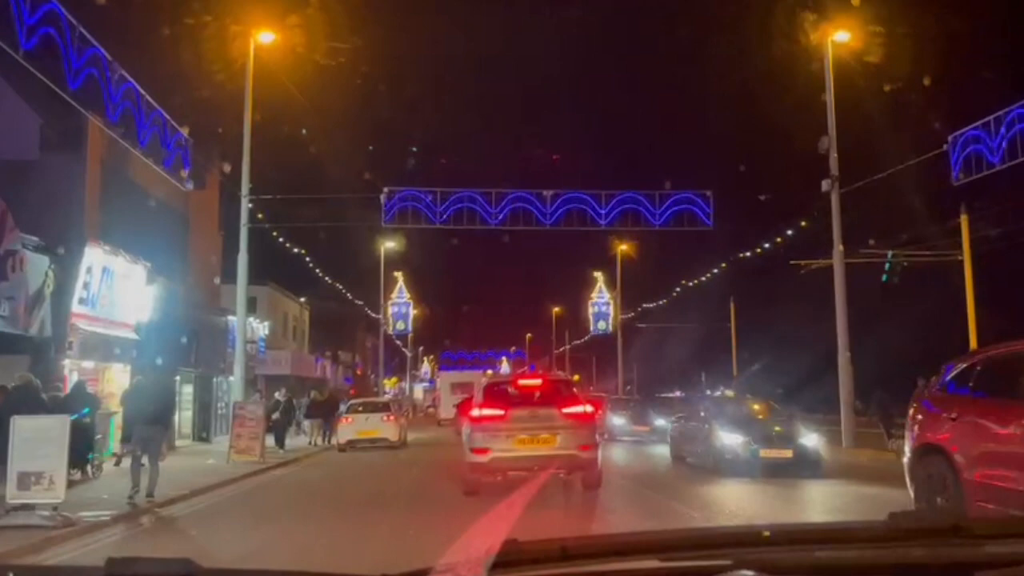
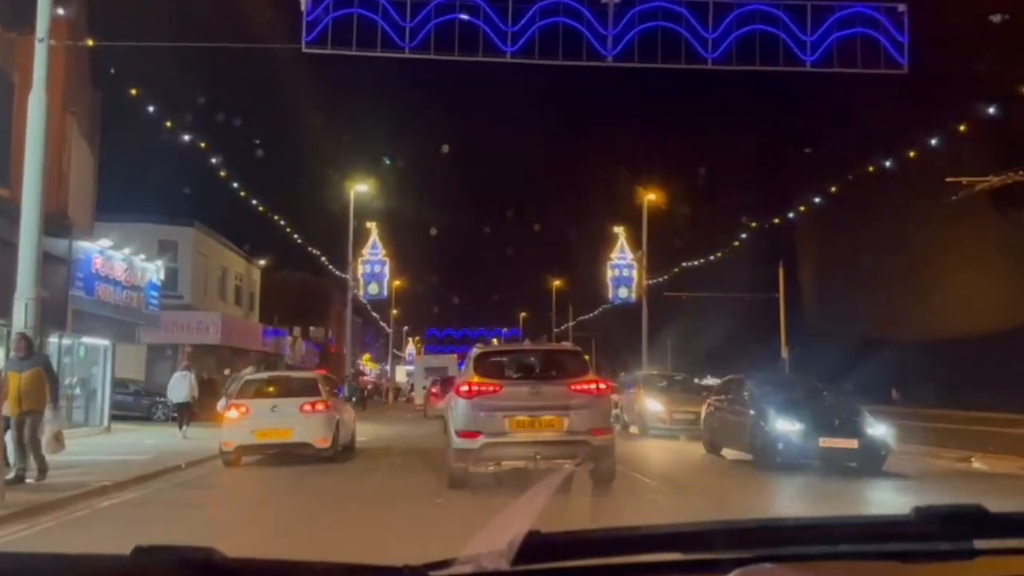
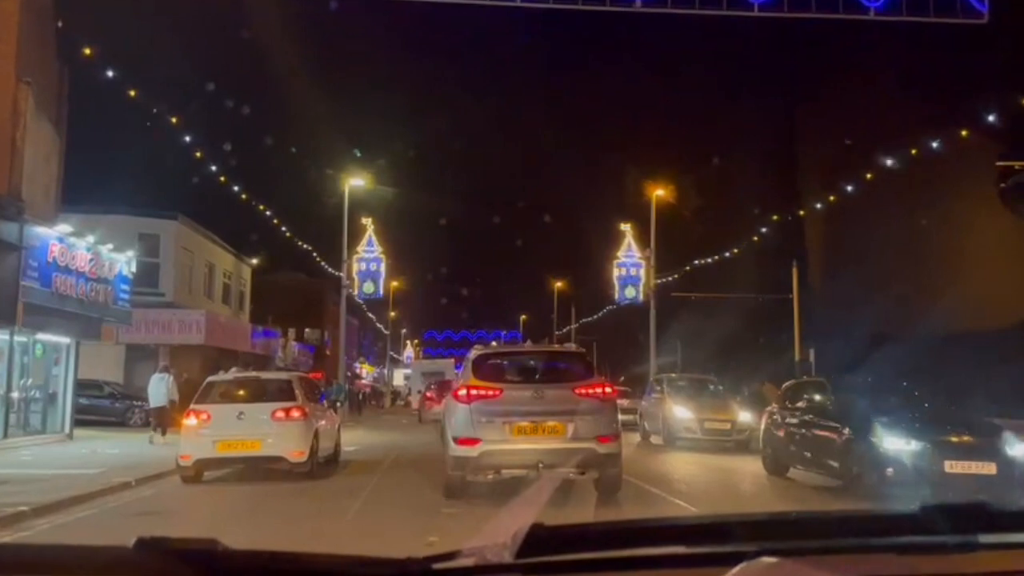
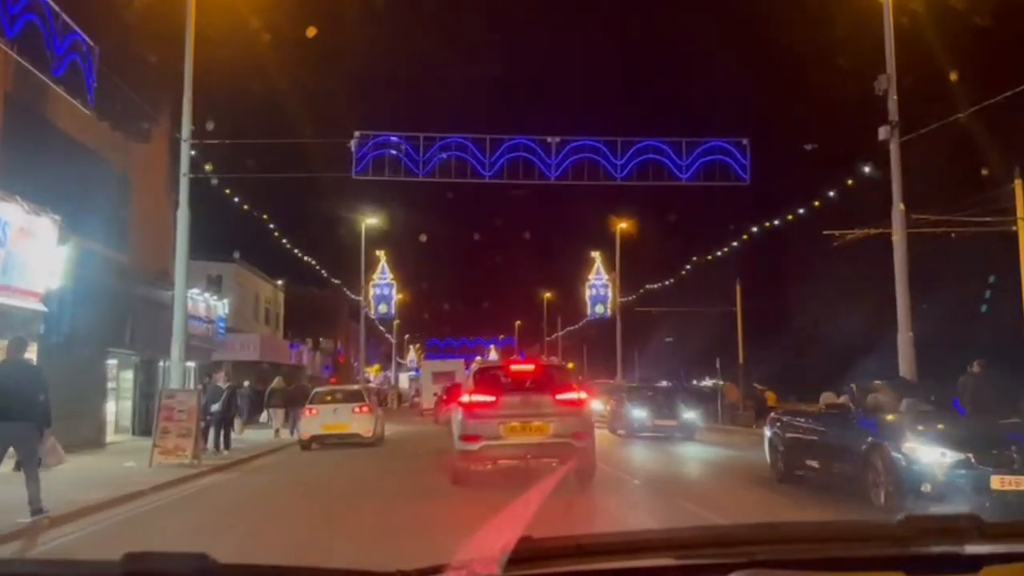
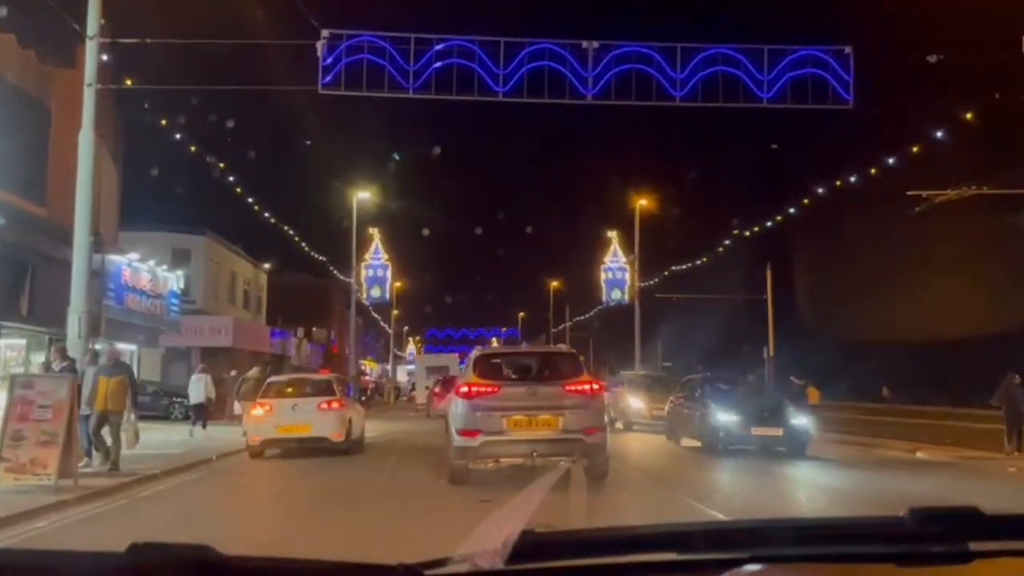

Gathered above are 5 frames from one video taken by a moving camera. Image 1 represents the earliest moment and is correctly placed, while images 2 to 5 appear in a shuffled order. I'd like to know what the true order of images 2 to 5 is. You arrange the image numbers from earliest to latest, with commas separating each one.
4, 5, 2, 3
